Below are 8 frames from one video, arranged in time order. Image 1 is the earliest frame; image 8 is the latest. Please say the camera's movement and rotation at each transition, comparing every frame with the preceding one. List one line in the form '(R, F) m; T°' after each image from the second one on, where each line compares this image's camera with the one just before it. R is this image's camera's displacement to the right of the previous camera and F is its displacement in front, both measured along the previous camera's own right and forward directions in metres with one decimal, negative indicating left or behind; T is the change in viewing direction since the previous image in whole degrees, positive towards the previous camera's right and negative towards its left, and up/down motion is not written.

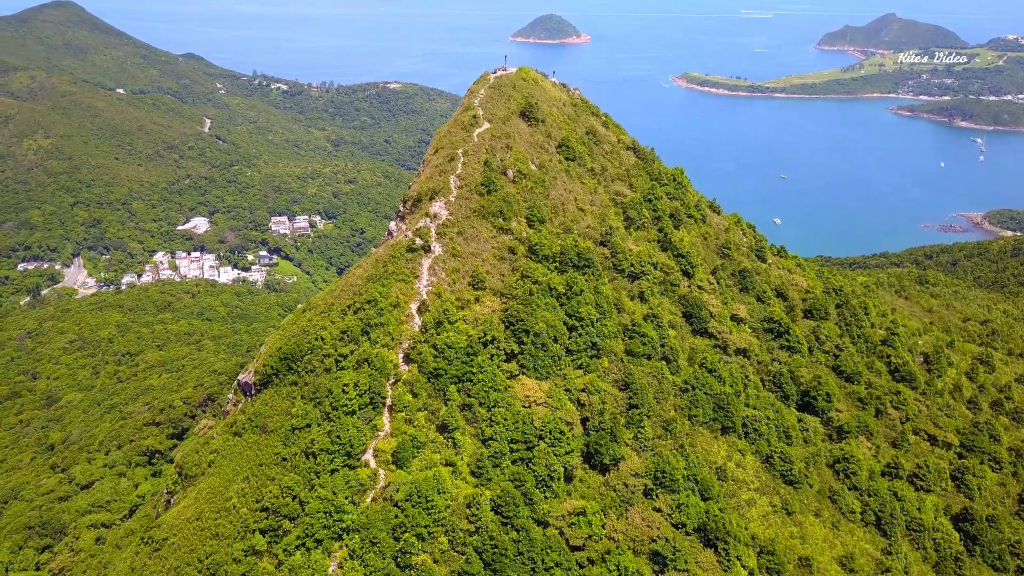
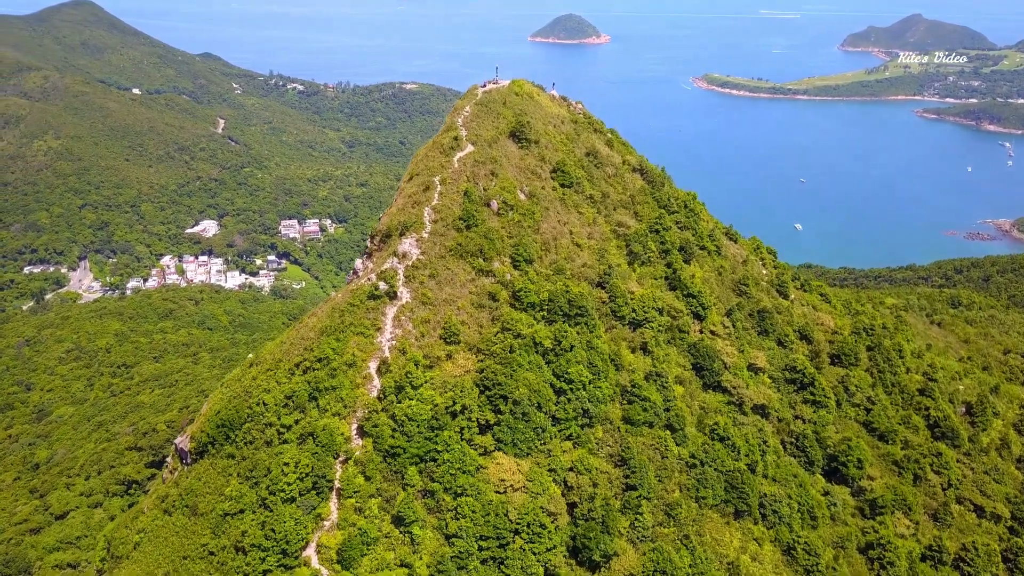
(+1.3, +4.7) m; -1°
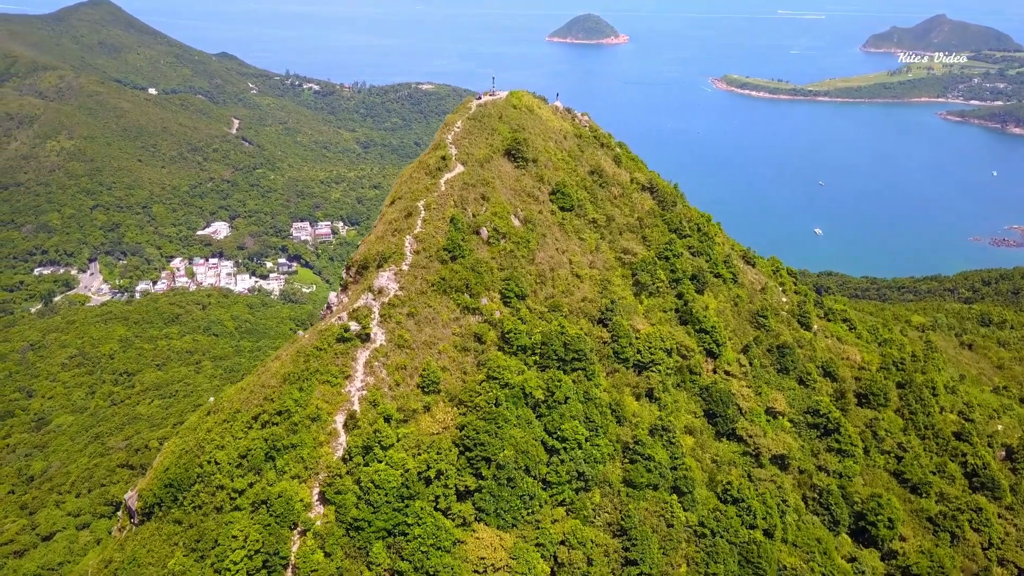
(+0.9, +3.2) m; -1°
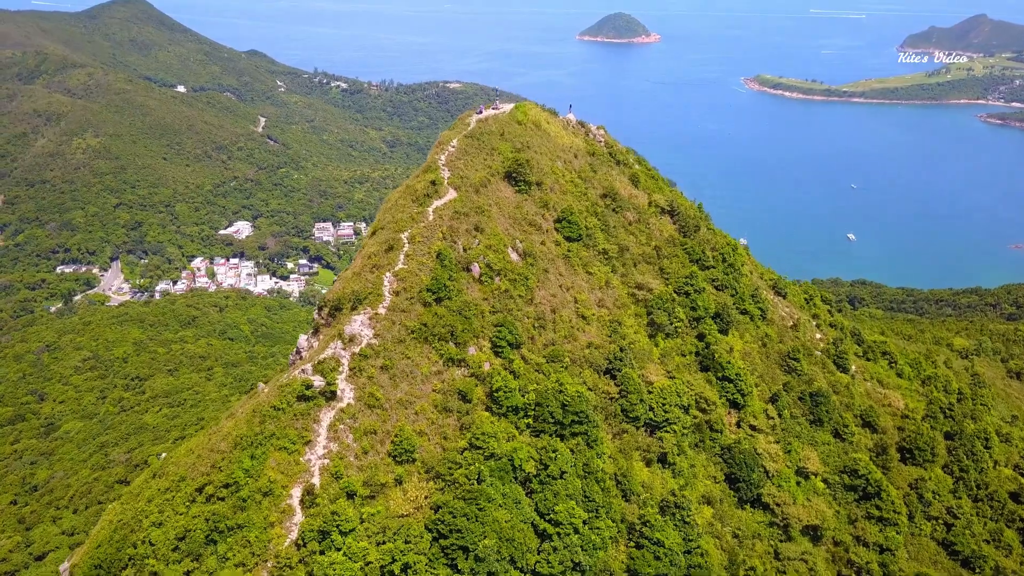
(+1.0, +3.6) m; -2°
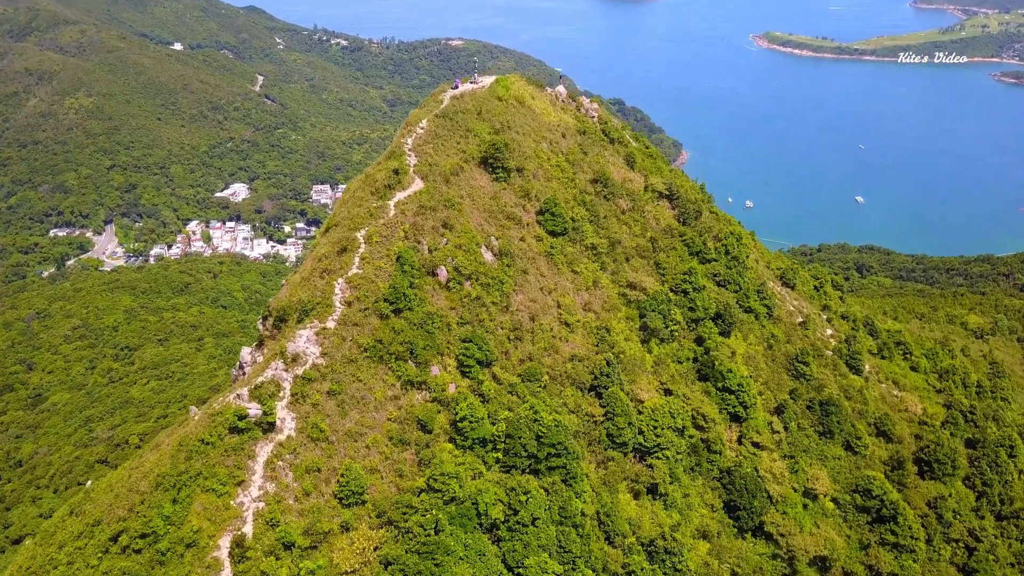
(+0.9, +3.1) m; 0°
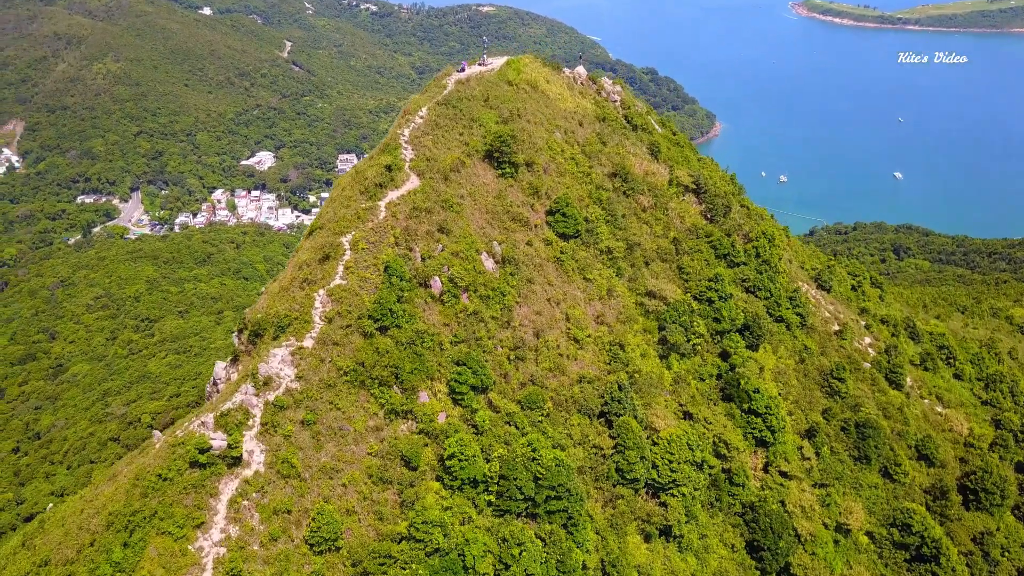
(+0.6, +2.4) m; -2°
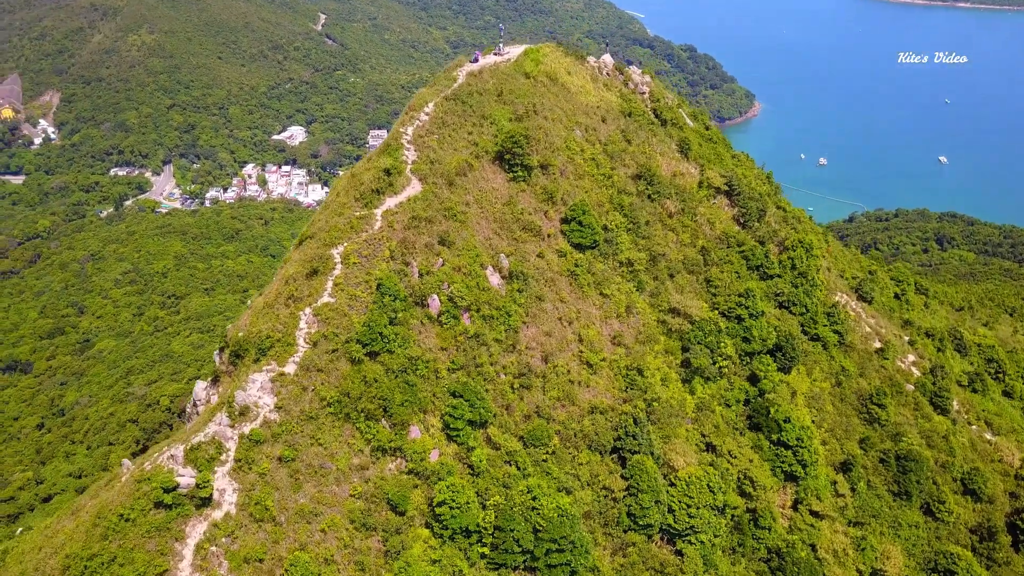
(+0.6, +1.9) m; -2°
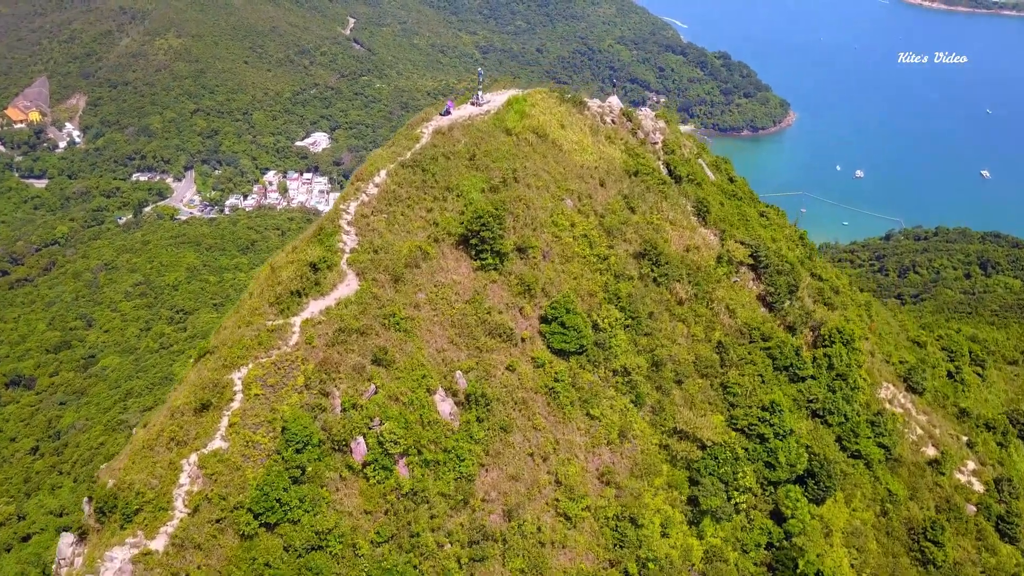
(+1.3, +4.2) m; -2°
